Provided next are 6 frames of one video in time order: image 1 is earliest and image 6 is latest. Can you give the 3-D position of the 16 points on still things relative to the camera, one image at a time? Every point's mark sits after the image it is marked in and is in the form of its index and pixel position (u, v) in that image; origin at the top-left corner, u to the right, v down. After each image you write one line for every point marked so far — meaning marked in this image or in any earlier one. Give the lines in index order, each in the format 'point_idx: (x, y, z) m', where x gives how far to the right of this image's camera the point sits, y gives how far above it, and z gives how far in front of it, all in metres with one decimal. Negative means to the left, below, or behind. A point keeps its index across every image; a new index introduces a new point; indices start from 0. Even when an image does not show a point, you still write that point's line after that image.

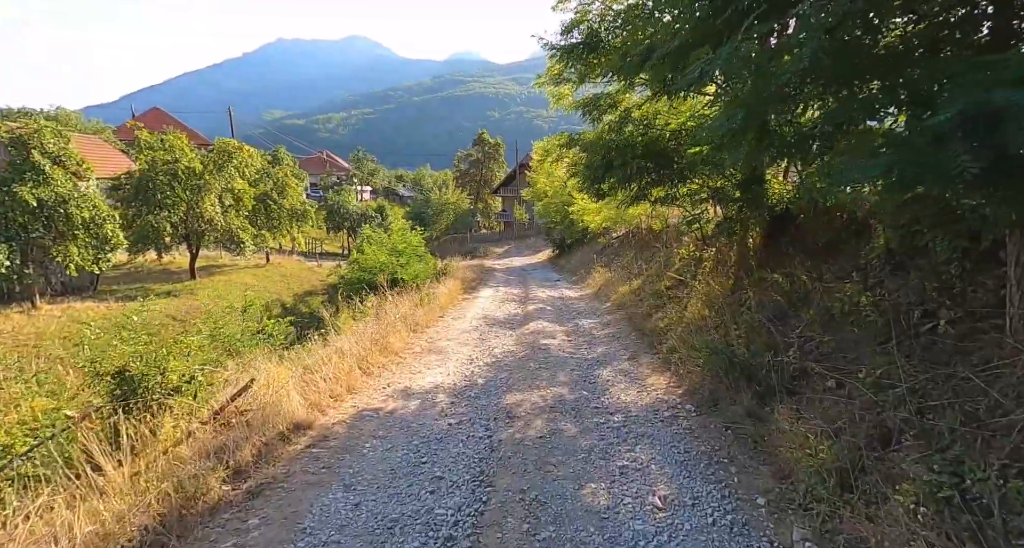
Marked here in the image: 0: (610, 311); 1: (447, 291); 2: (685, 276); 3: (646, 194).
0: (+2.2, -0.8, +13.6) m
1: (-1.8, -0.5, +16.2) m
2: (+3.4, 0.0, +12.0) m
3: (+2.3, +1.4, +10.2) m
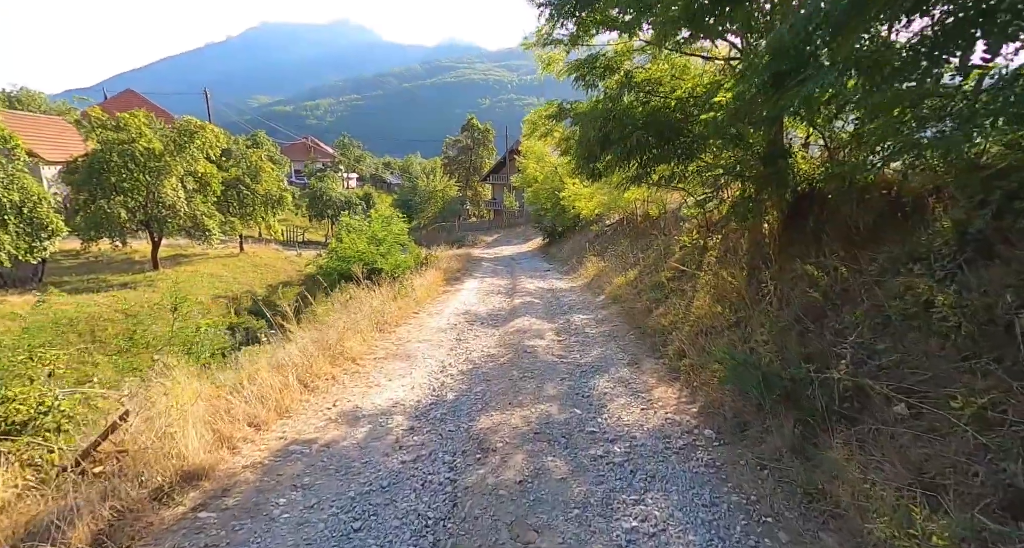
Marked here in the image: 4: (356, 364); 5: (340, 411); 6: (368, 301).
0: (+1.9, -0.6, +12.4) m
1: (-2.1, -0.2, +14.9) m
2: (+3.2, +0.1, +10.8) m
3: (+2.0, +1.5, +8.9) m
4: (-1.8, -1.0, +6.9) m
5: (-1.5, -1.2, +5.3) m
6: (-2.6, -0.5, +11.0) m
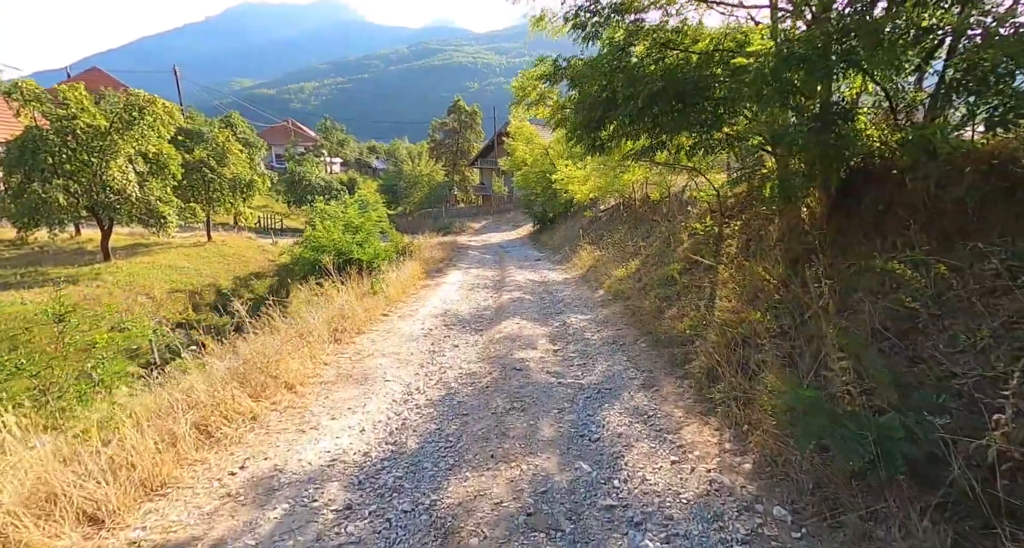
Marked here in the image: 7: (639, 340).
0: (+1.6, -0.5, +10.9) m
1: (-2.4, -0.1, +13.3) m
2: (+2.9, +0.2, +9.3) m
3: (+1.8, +1.6, +7.4) m
4: (-1.9, -1.1, +5.4) m
5: (-1.6, -1.3, +3.8) m
6: (-2.8, -0.4, +9.5) m
7: (+1.6, -0.8, +7.6) m
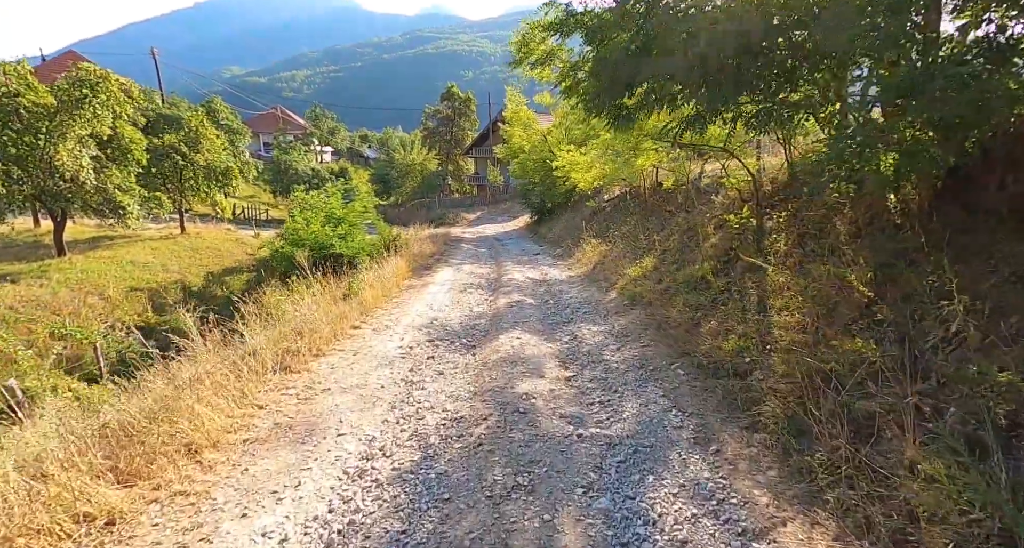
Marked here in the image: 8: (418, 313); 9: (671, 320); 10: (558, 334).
0: (+1.6, -0.5, +9.3) m
1: (-2.4, 0.0, +11.7) m
2: (+2.9, +0.2, +7.7) m
3: (+1.8, +1.5, +5.7) m
4: (-1.9, -1.1, +3.8) m
5: (-1.6, -1.4, +2.2) m
6: (-2.8, -0.5, +7.8) m
7: (+1.6, -0.9, +6.0) m
8: (-1.4, -0.6, +8.7) m
9: (+1.9, -0.6, +7.3) m
10: (+0.6, -0.7, +7.6) m
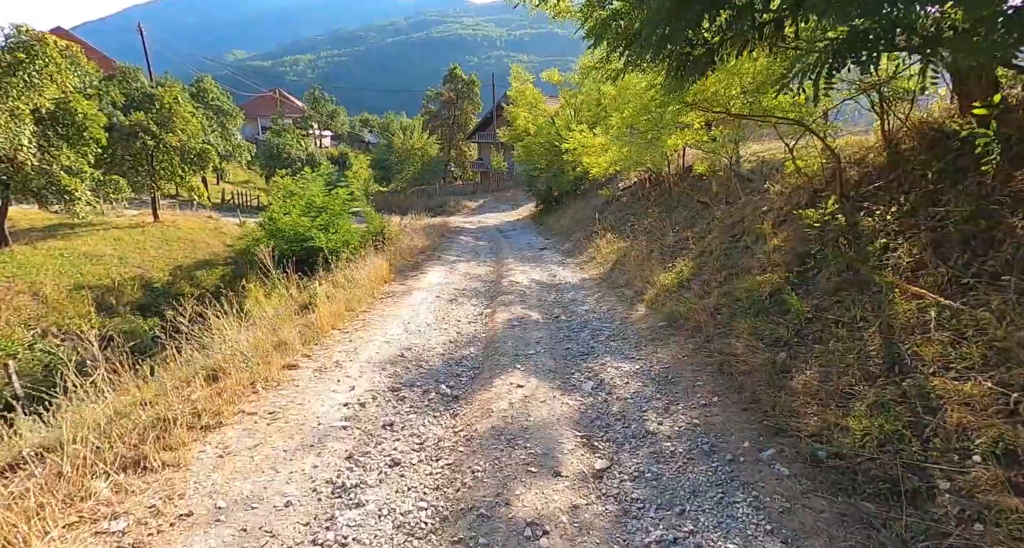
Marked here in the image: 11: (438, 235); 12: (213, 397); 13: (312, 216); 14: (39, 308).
0: (+1.6, -0.6, +7.1) m
1: (-2.4, -0.1, +9.5) m
2: (+2.9, 0.0, +5.5) m
3: (+1.8, +1.3, +3.5) m
4: (-1.9, -1.4, +1.6) m
5: (-1.6, -1.6, 0.0) m
6: (-2.8, -0.6, +5.7) m
7: (+1.6, -1.1, +3.8) m
8: (-1.3, -0.7, +6.5) m
9: (+1.9, -0.7, +5.2) m
10: (+0.6, -0.9, +5.4) m
11: (-2.4, +1.3, +19.6) m
12: (-2.1, -0.8, +4.4) m
13: (-4.8, +1.4, +14.6) m
14: (-9.5, -0.7, +12.1) m
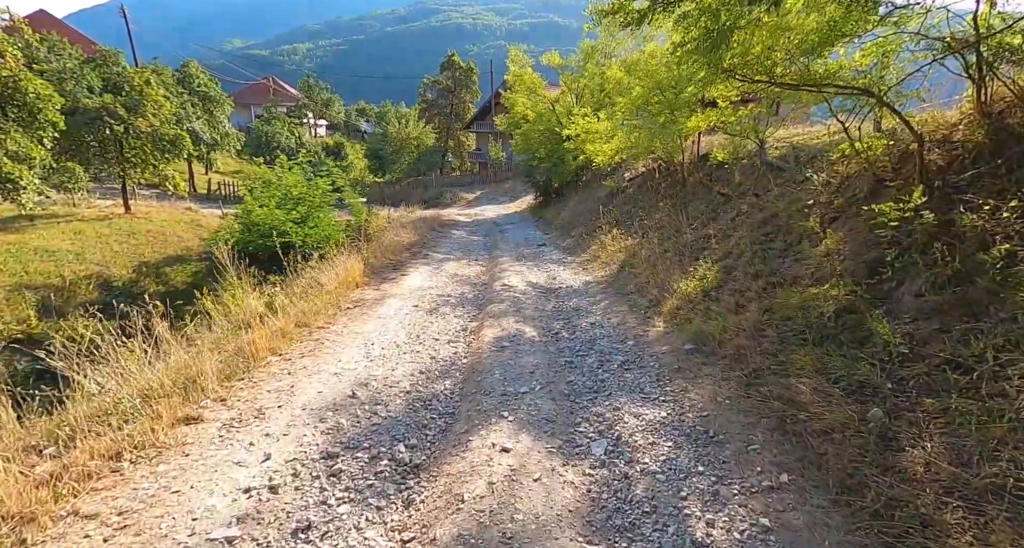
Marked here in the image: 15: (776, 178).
0: (+1.5, -0.7, +5.6) m
1: (-2.5, -0.1, +8.1) m
2: (+2.8, -0.1, +4.0) m
3: (+1.7, +1.2, +2.0) m
4: (-2.0, -1.5, +0.2) m
5: (-1.7, -1.8, -1.4) m
6: (-2.9, -0.7, +4.2) m
7: (+1.5, -1.2, +2.4) m
8: (-1.4, -0.8, +5.1) m
9: (+1.8, -0.9, +3.7) m
10: (+0.5, -1.0, +4.0) m
11: (-2.5, +1.3, +18.1) m
12: (-2.2, -0.9, +2.9) m
13: (-4.9, +1.4, +13.1) m
14: (-9.6, -0.7, +10.7) m
15: (+3.9, +1.5, +9.2) m
